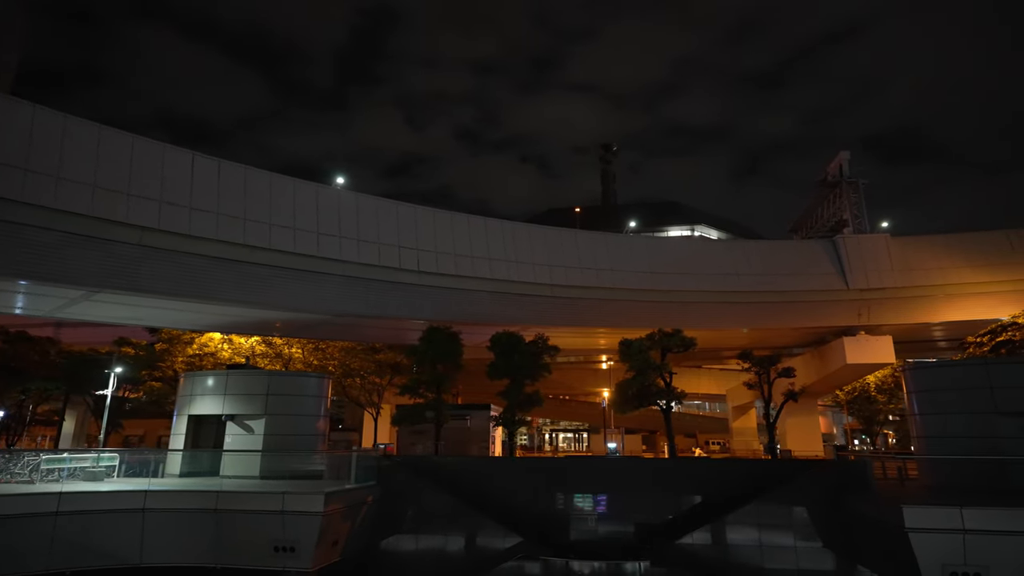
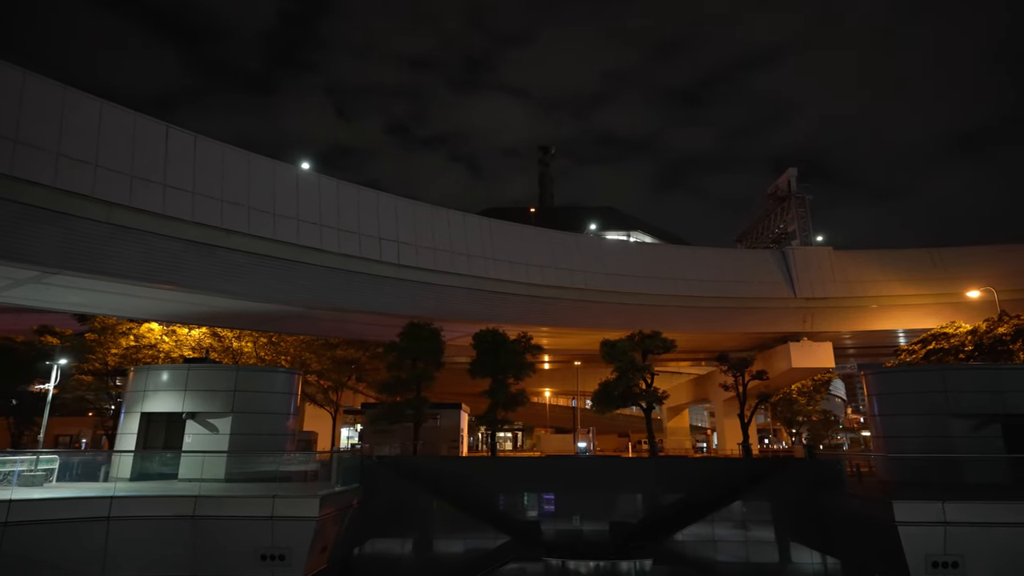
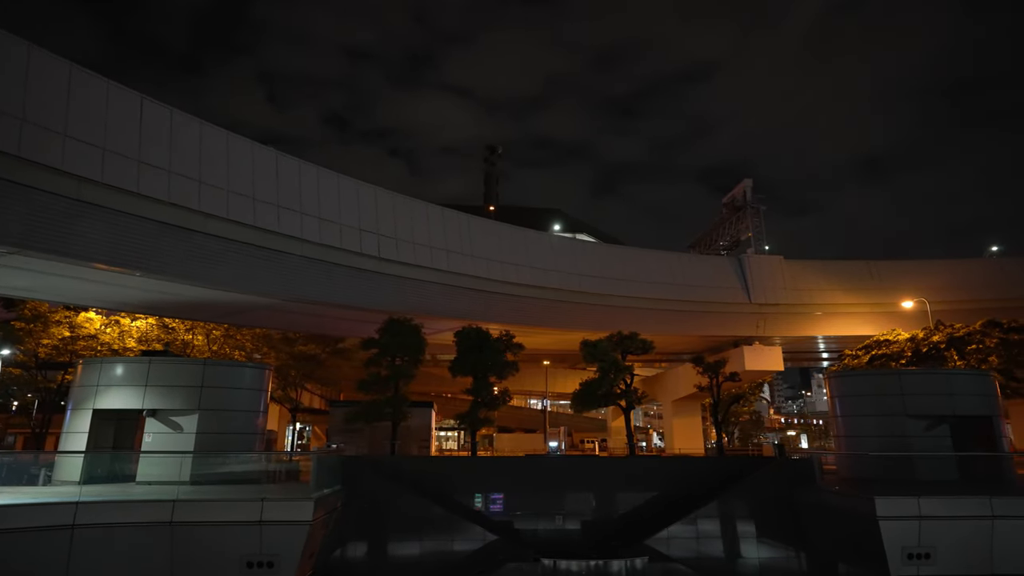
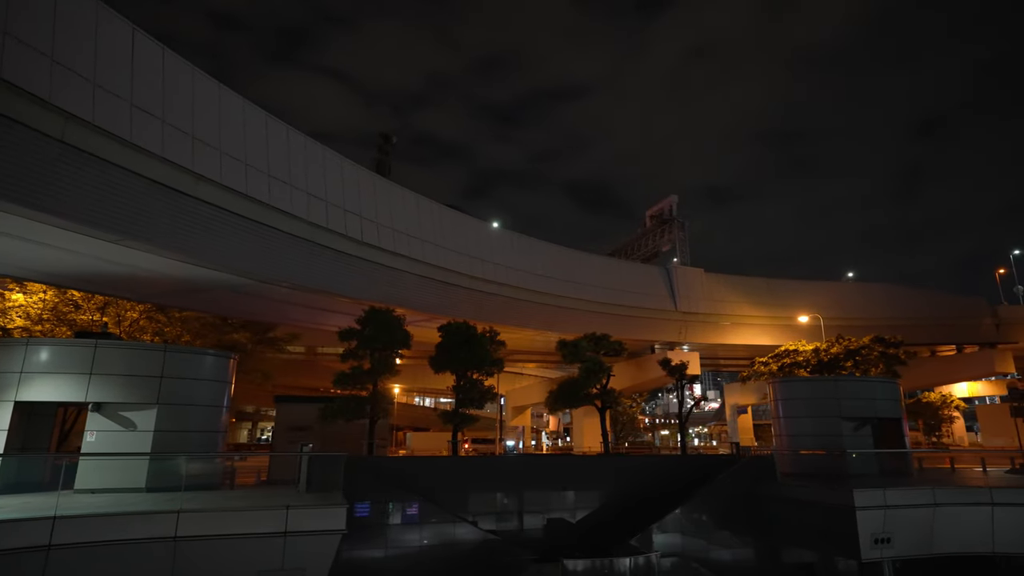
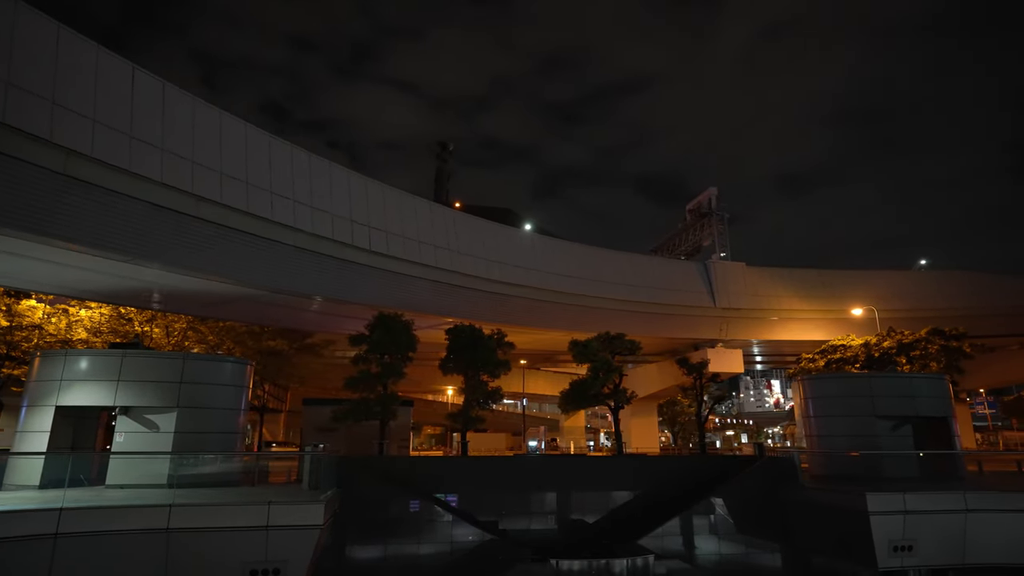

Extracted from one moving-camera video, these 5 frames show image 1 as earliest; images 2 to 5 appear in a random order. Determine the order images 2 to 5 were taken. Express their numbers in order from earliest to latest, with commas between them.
2, 3, 5, 4
